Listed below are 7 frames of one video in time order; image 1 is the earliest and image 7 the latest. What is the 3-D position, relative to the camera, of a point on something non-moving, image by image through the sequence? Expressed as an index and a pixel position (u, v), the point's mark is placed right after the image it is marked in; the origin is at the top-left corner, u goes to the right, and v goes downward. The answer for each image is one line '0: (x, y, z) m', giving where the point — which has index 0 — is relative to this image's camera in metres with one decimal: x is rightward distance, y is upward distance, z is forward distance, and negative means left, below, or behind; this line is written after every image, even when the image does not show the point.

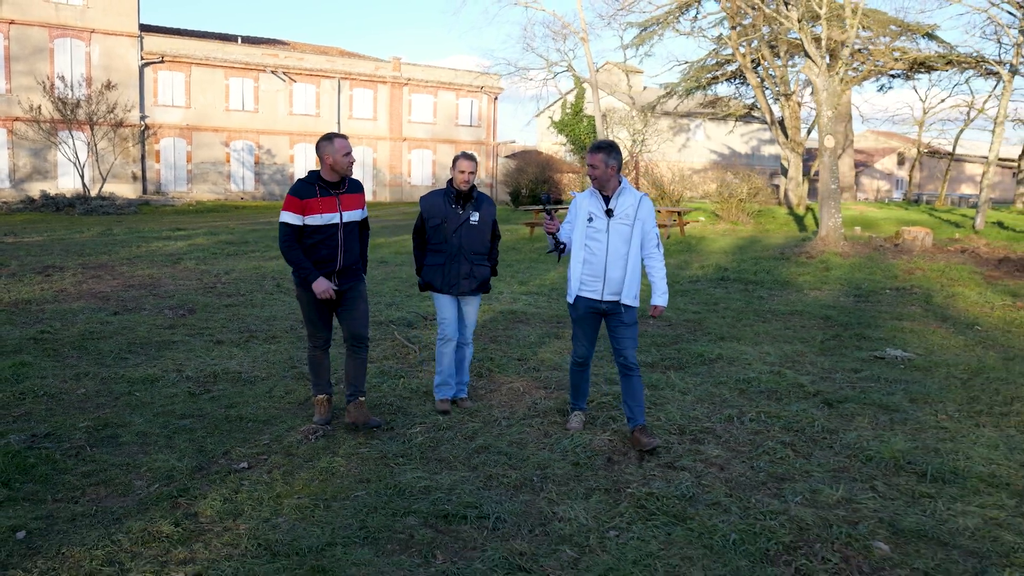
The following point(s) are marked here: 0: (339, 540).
0: (-0.7, -1.0, +3.6) m
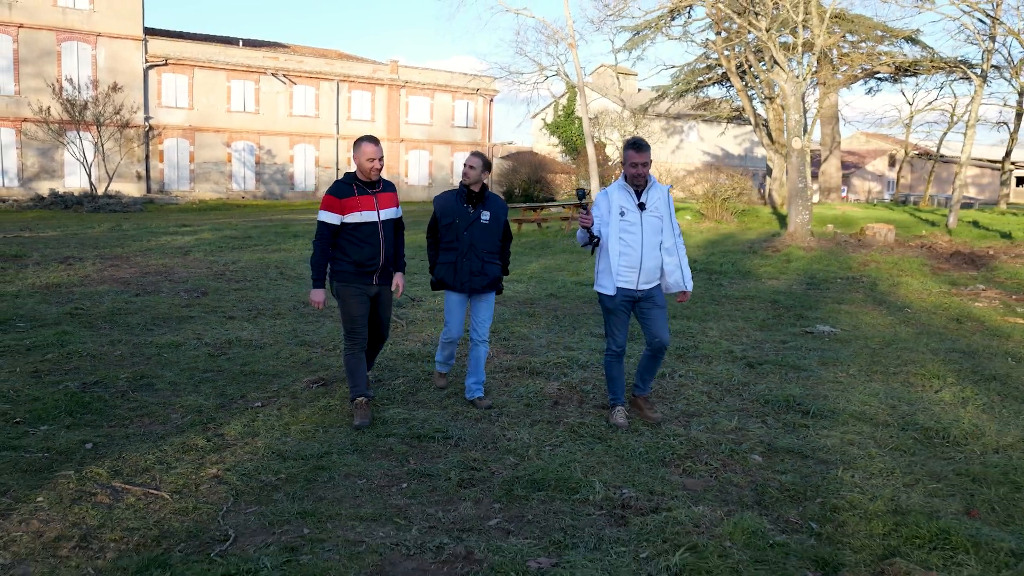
0: (-0.9, -0.8, +4.7) m
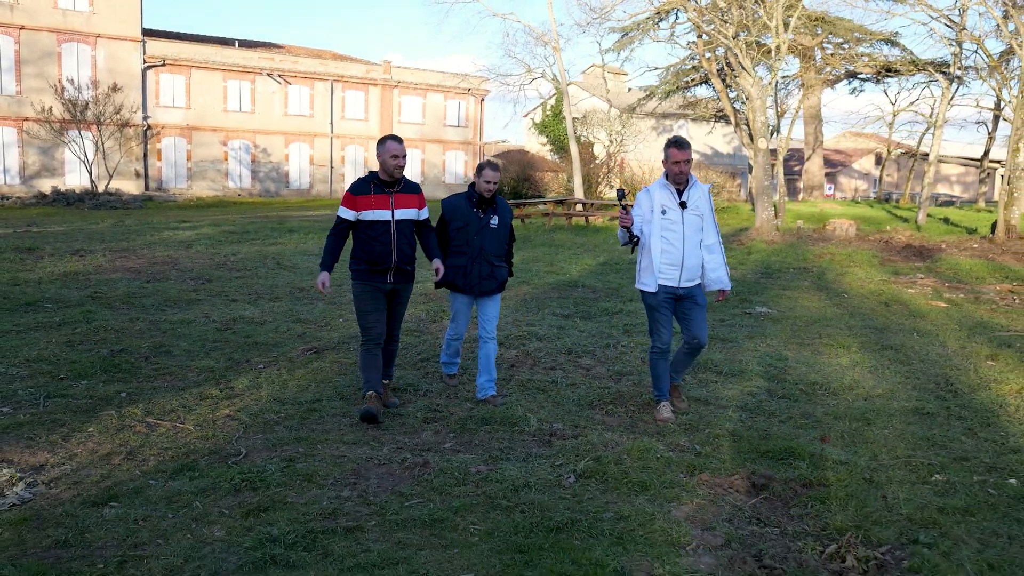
0: (-1.2, -0.7, +5.7) m
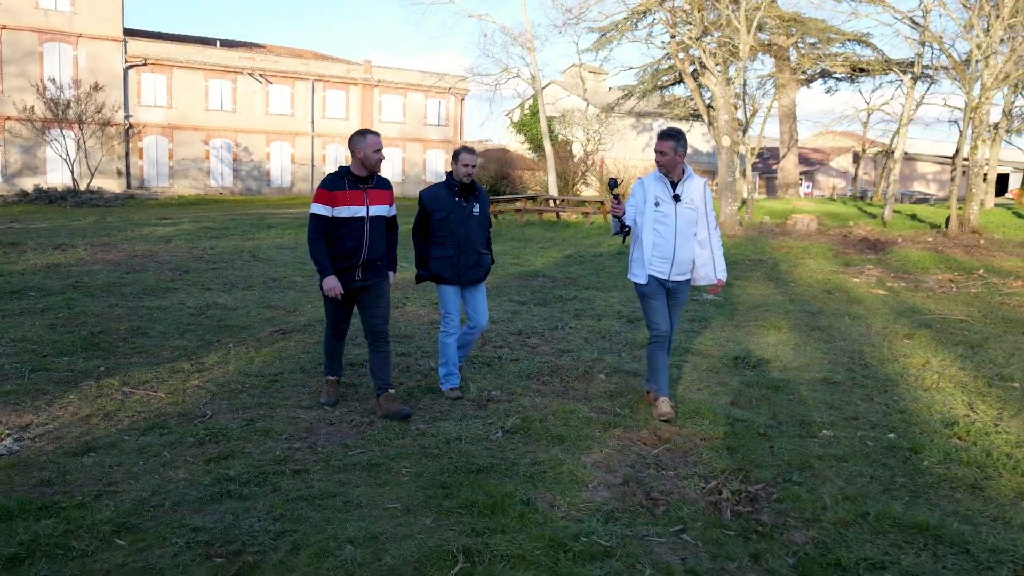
0: (-1.5, -0.6, +6.3) m
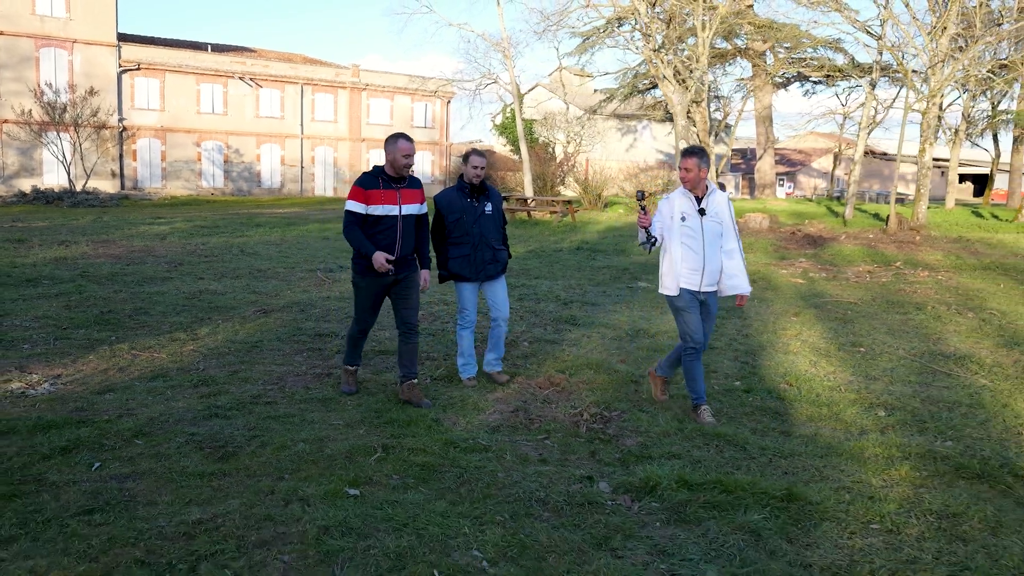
0: (-2.0, -0.4, +7.6) m
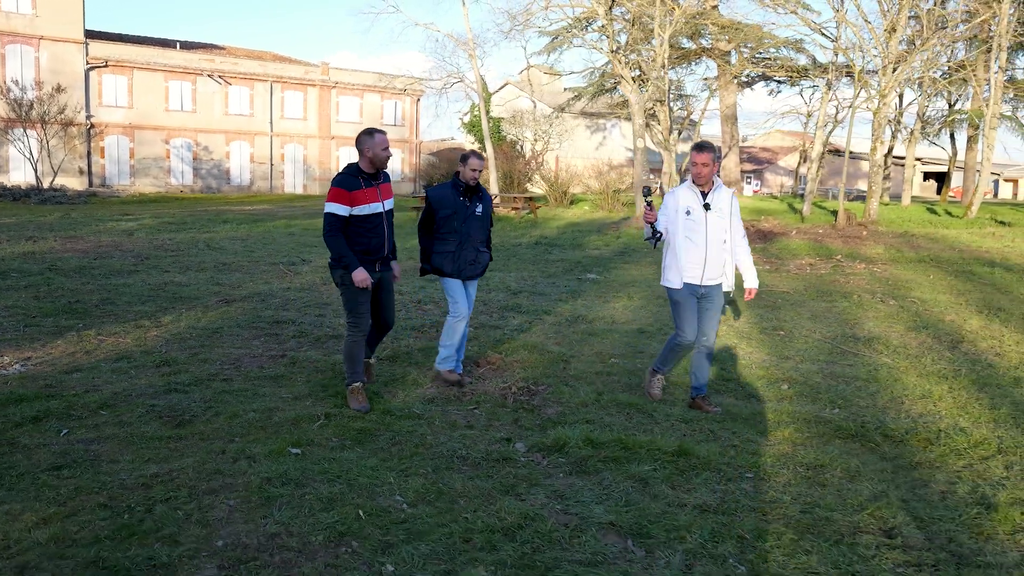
0: (-2.5, -0.3, +8.1) m
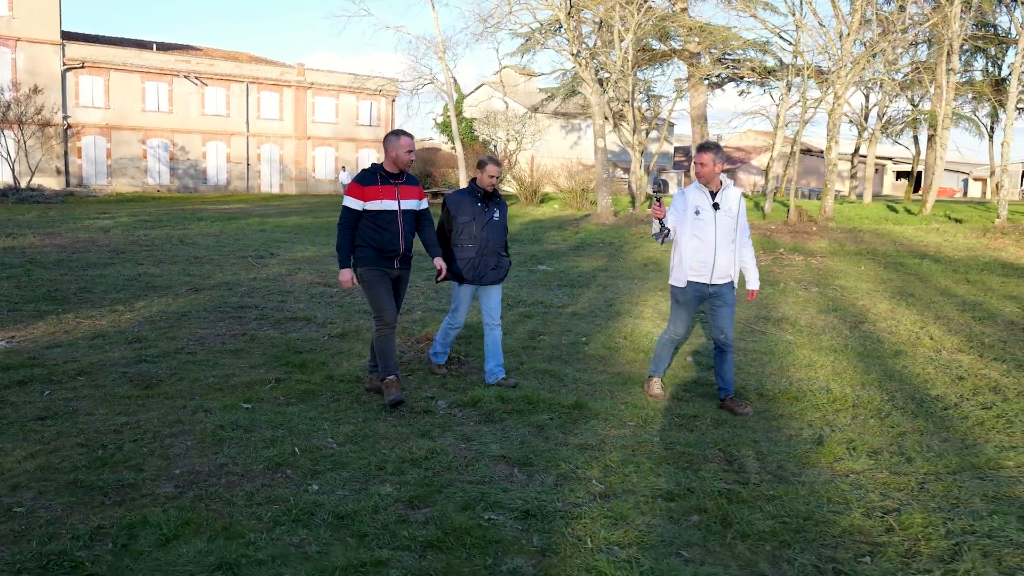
0: (-3.1, -0.2, +8.8) m
